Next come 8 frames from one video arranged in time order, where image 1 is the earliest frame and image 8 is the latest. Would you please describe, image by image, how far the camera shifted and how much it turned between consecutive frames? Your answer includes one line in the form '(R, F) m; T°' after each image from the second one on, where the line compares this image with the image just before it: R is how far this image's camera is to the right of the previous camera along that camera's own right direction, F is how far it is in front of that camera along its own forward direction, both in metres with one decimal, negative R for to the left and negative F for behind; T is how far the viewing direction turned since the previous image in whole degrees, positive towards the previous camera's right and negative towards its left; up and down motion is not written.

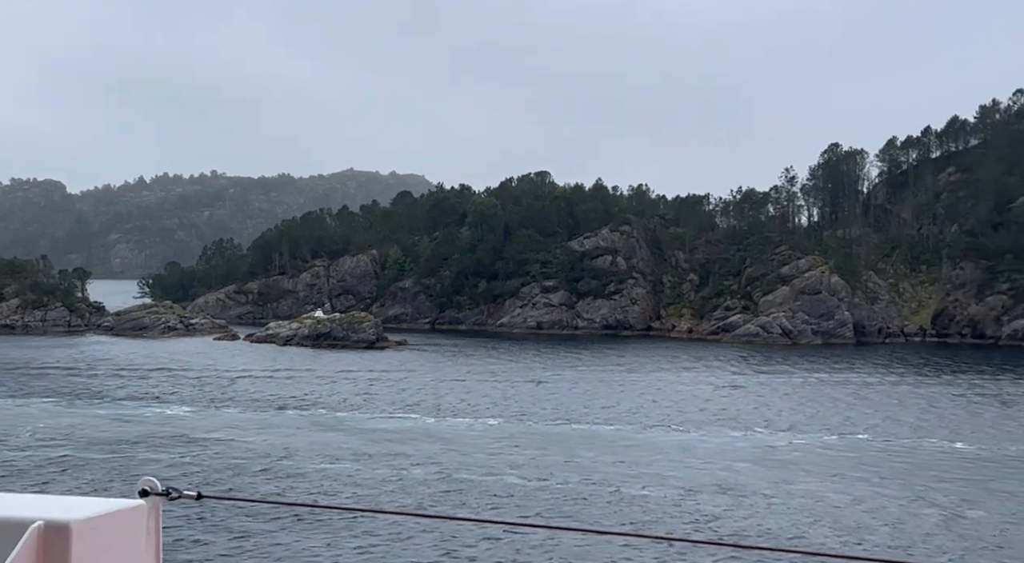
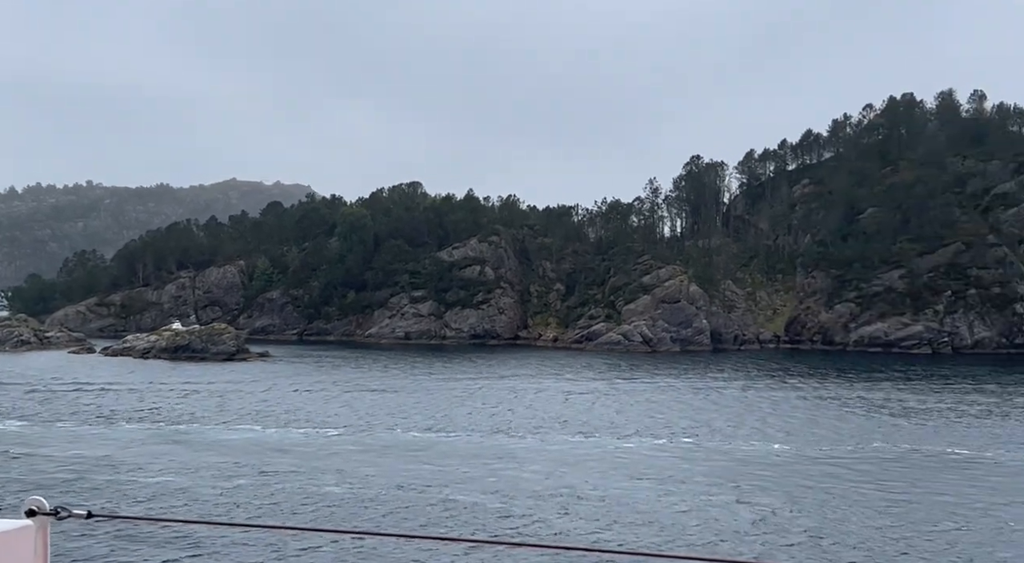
(+3.3, -0.6) m; +5°
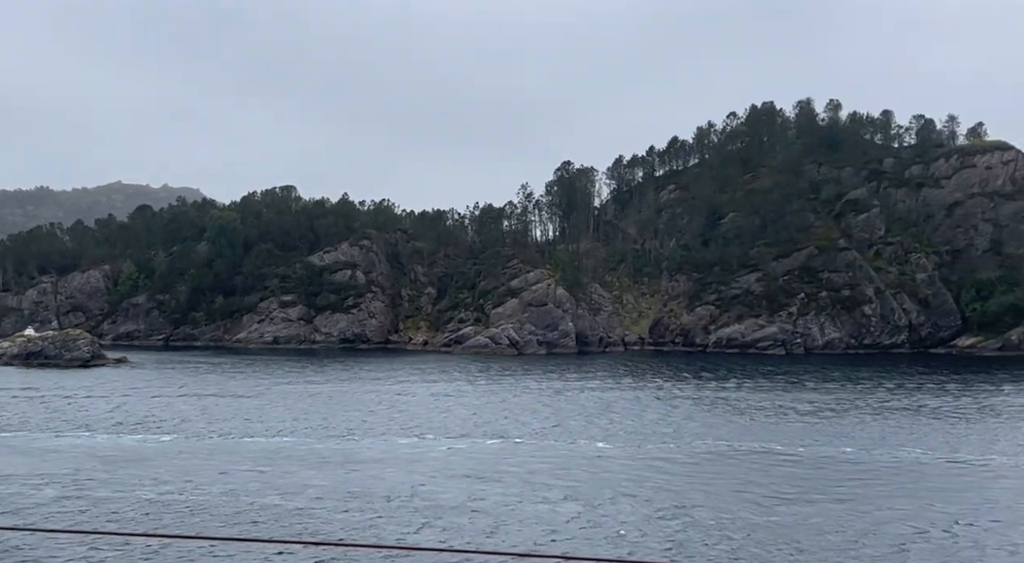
(+3.9, -0.8) m; +5°
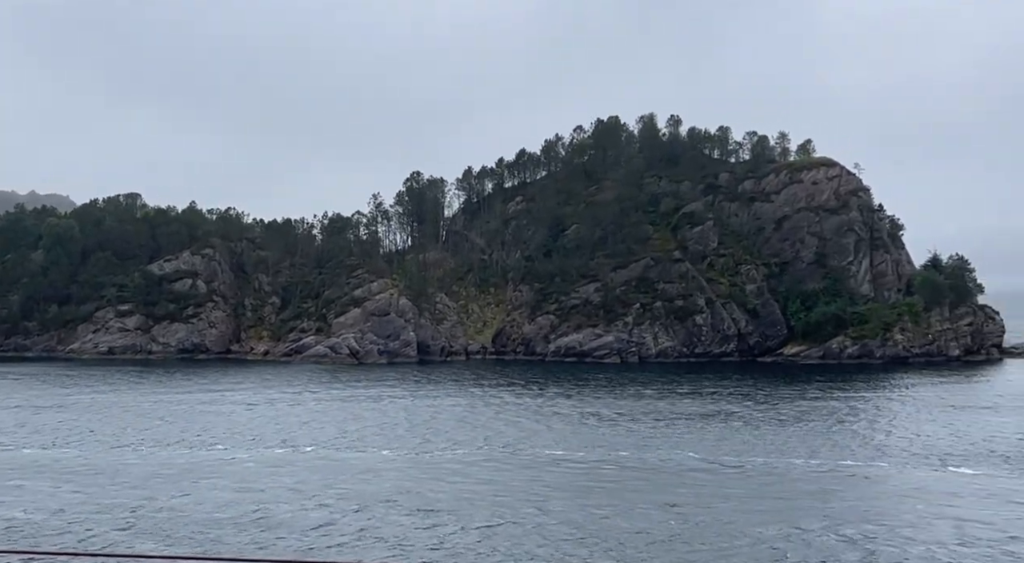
(+5.4, -1.0) m; +5°
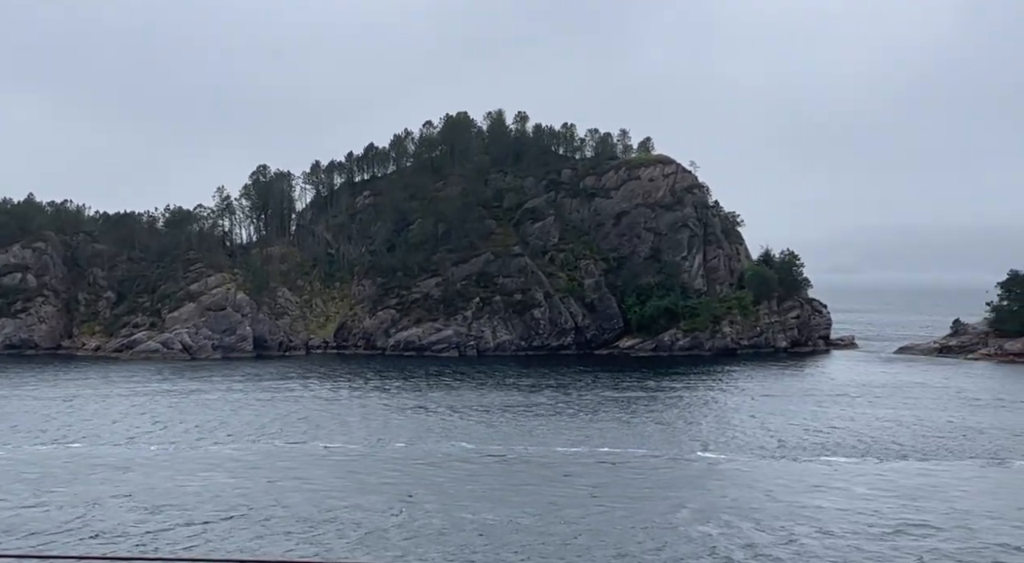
(+6.1, -1.0) m; +5°
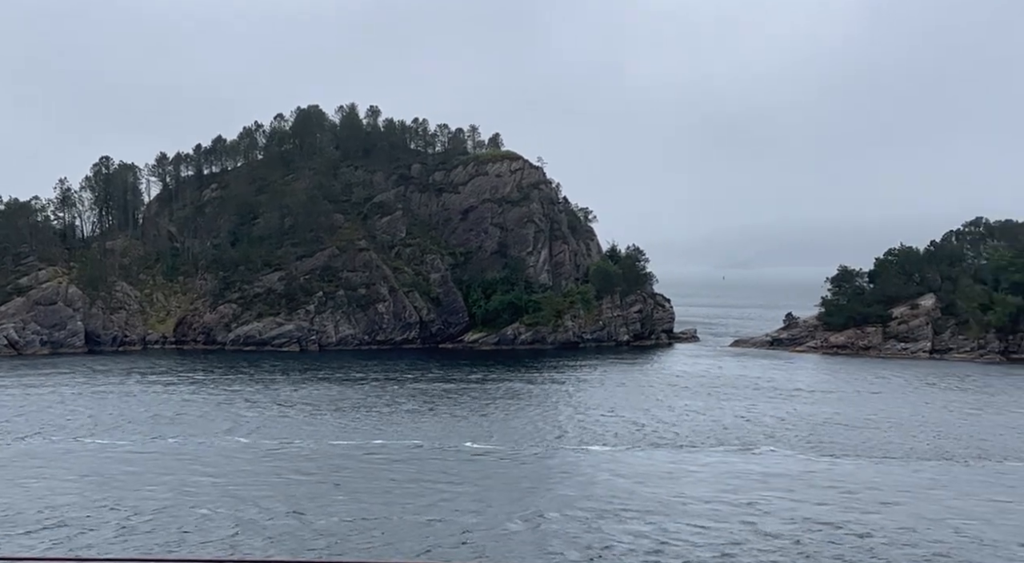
(+6.0, -0.6) m; +5°
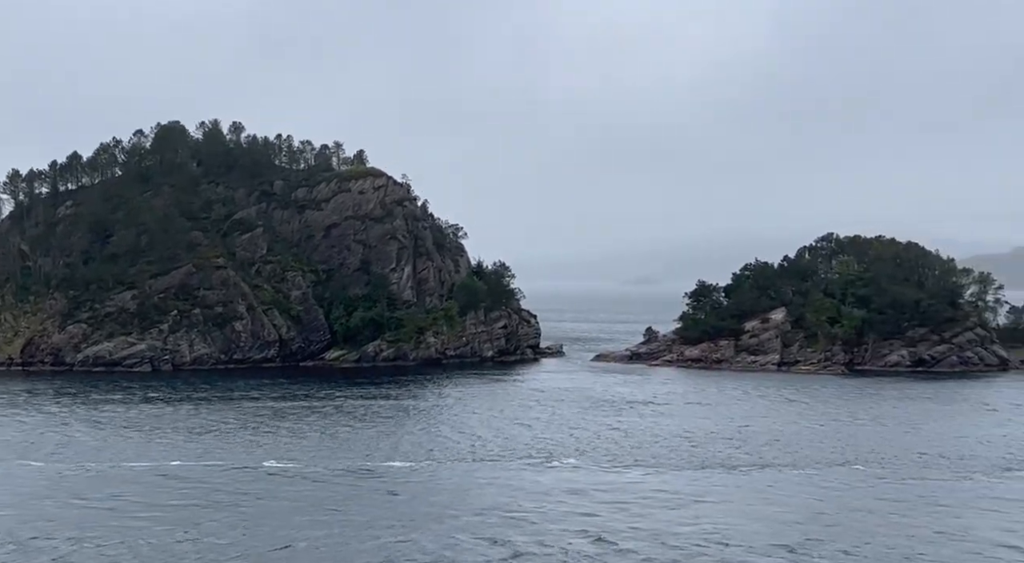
(+5.2, -0.3) m; +4°
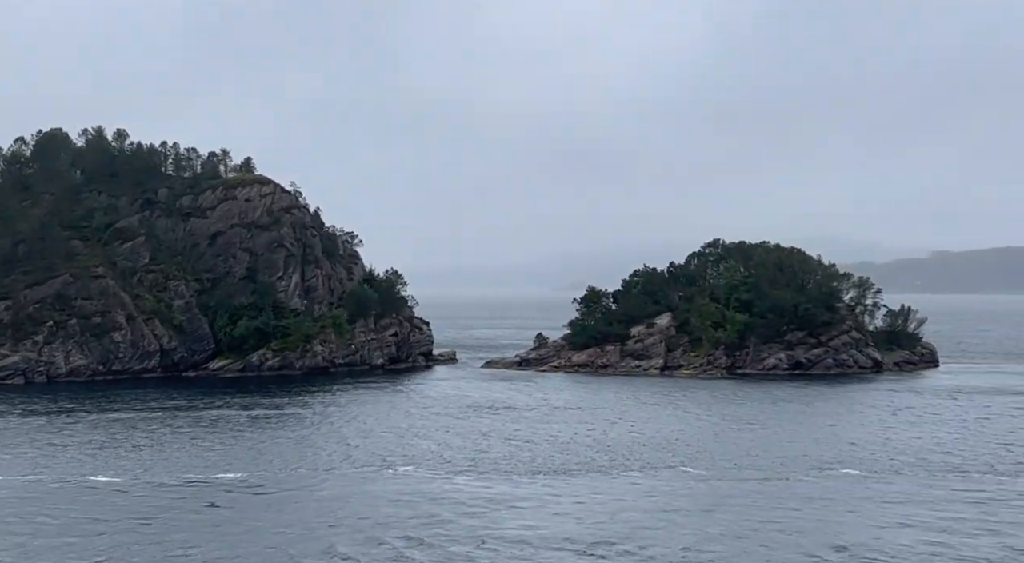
(+4.6, 0.0) m; +3°
